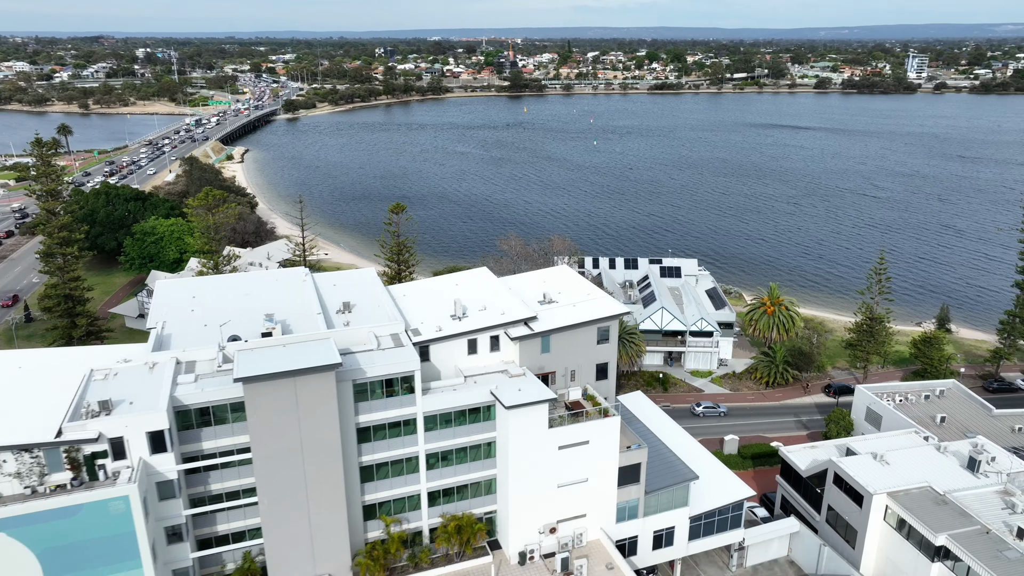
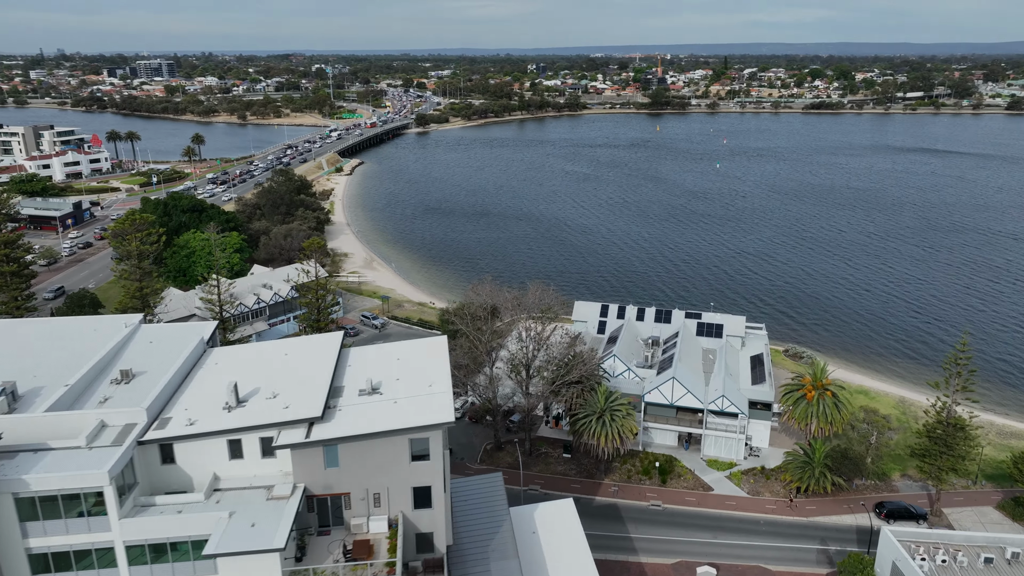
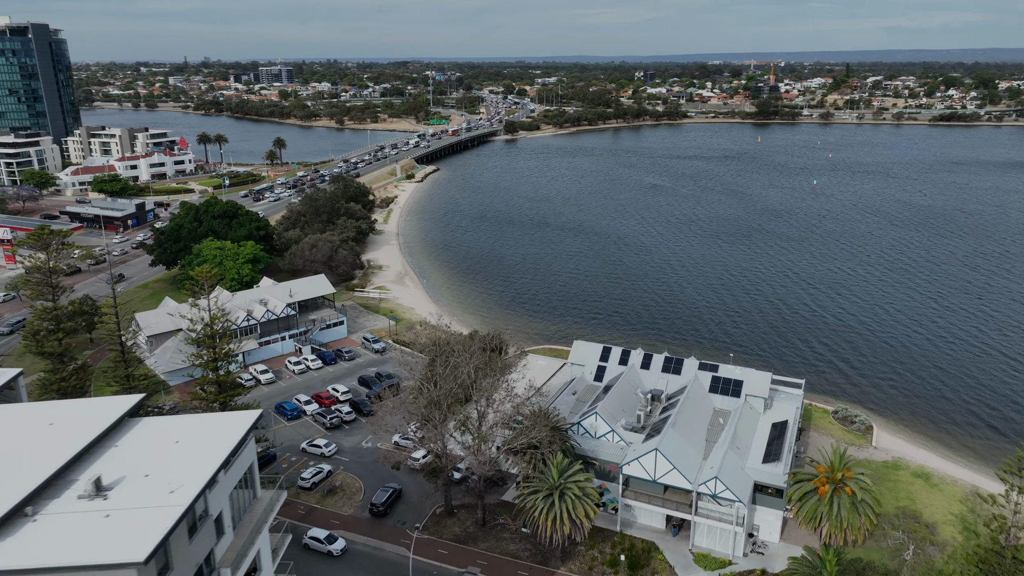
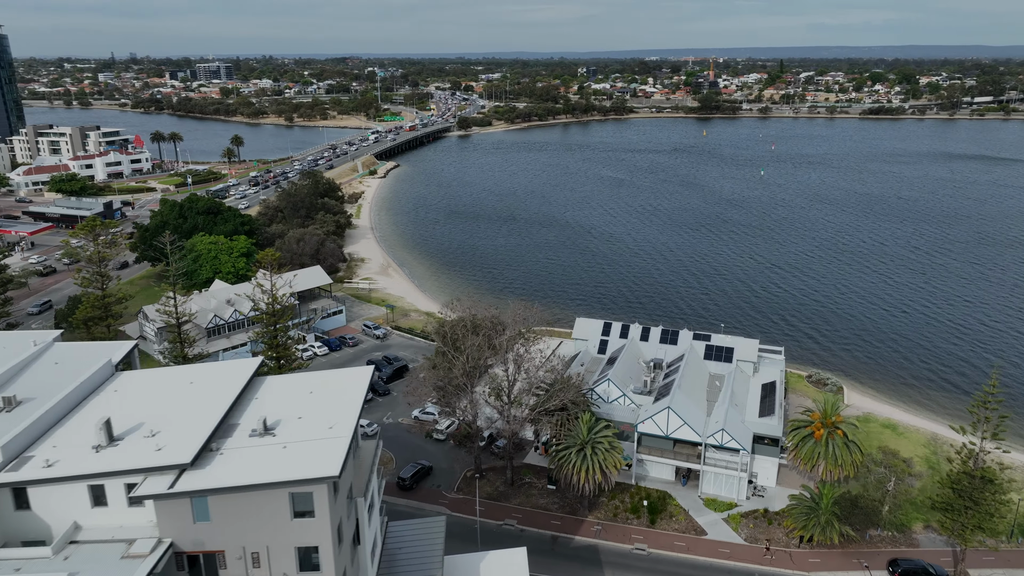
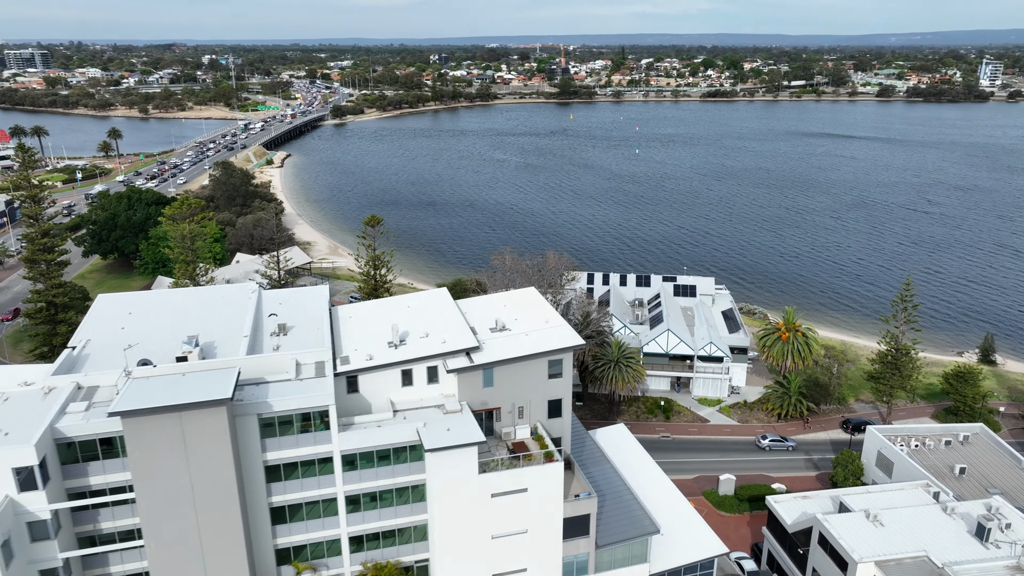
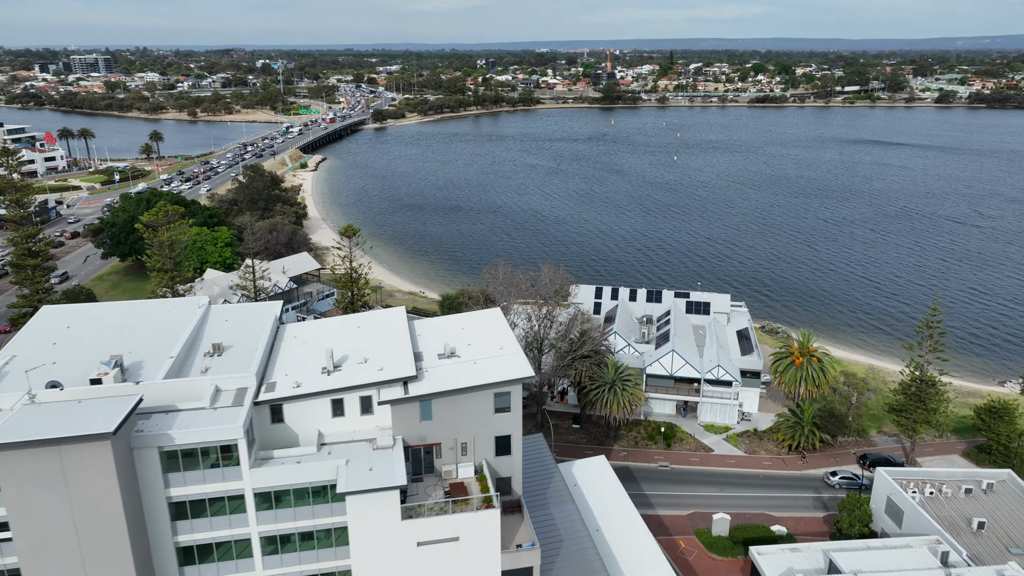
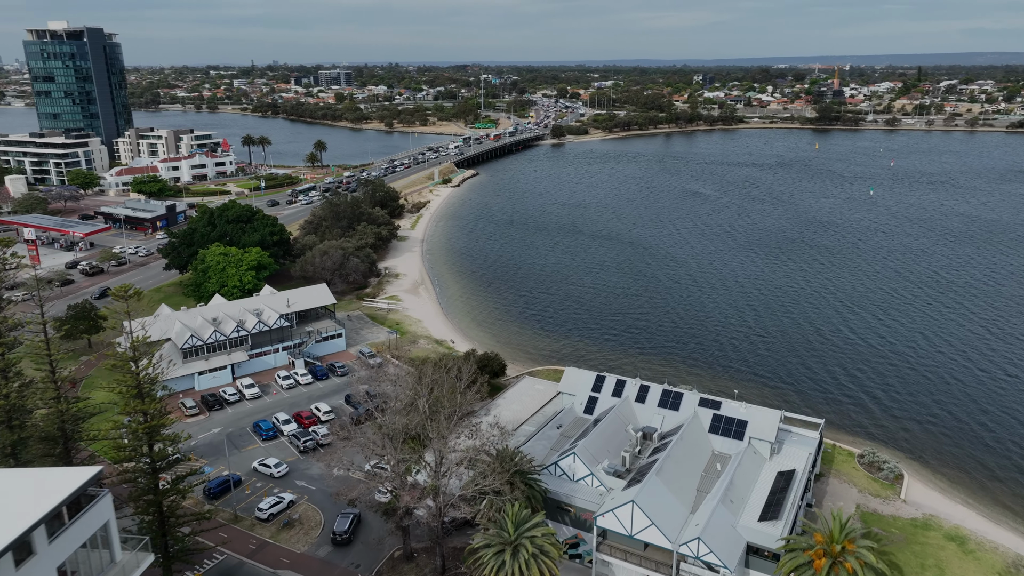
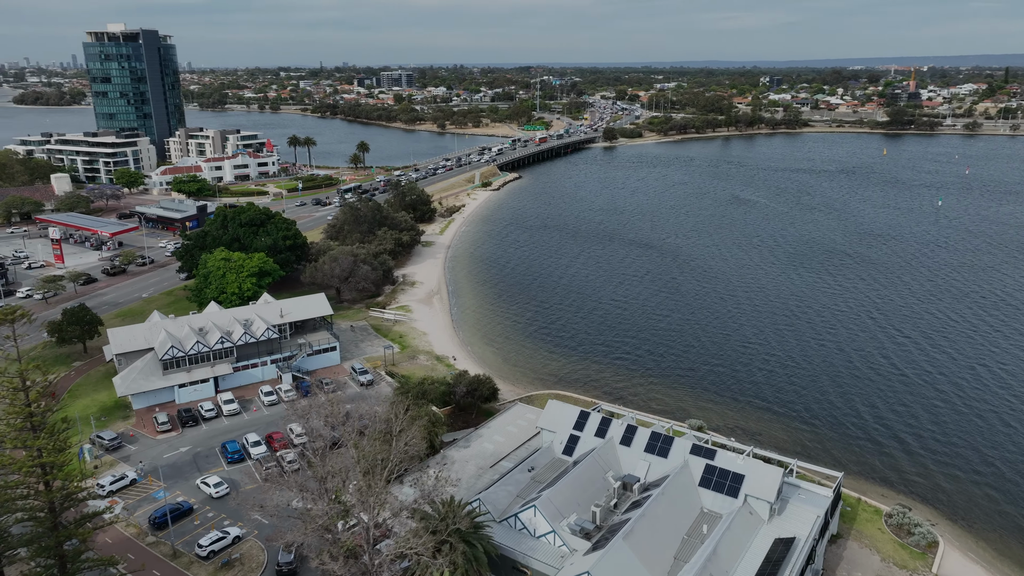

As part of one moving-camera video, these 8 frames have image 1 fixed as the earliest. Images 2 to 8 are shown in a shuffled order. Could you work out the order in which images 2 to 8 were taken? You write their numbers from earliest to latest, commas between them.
5, 6, 2, 4, 3, 7, 8
